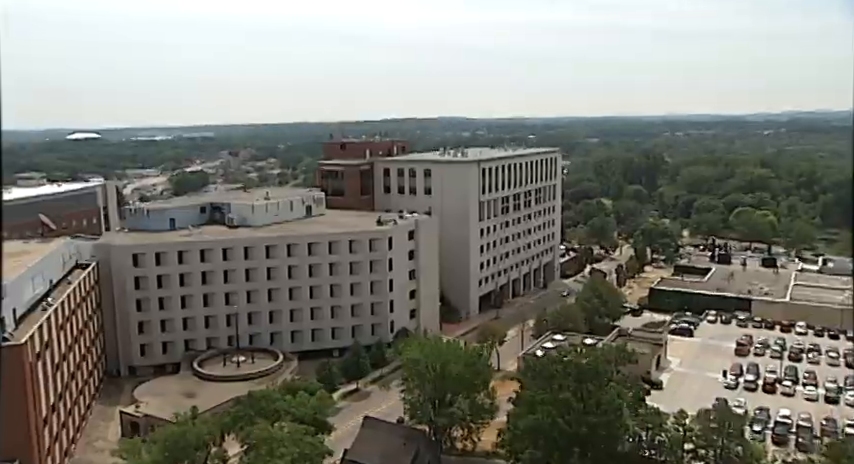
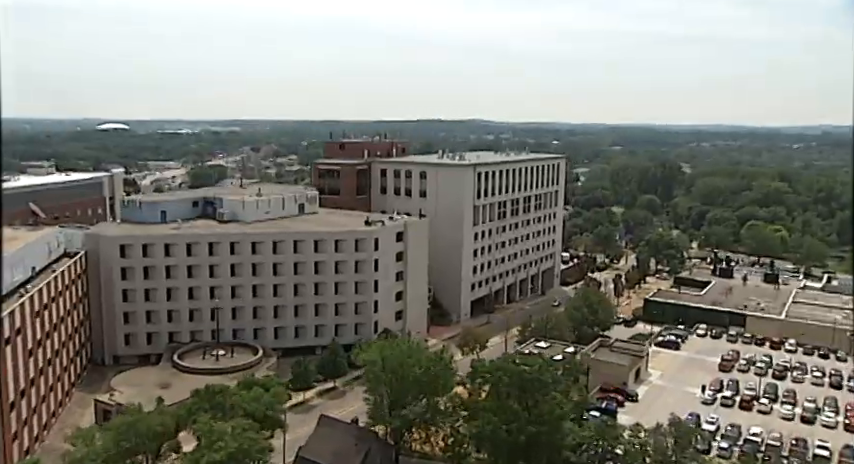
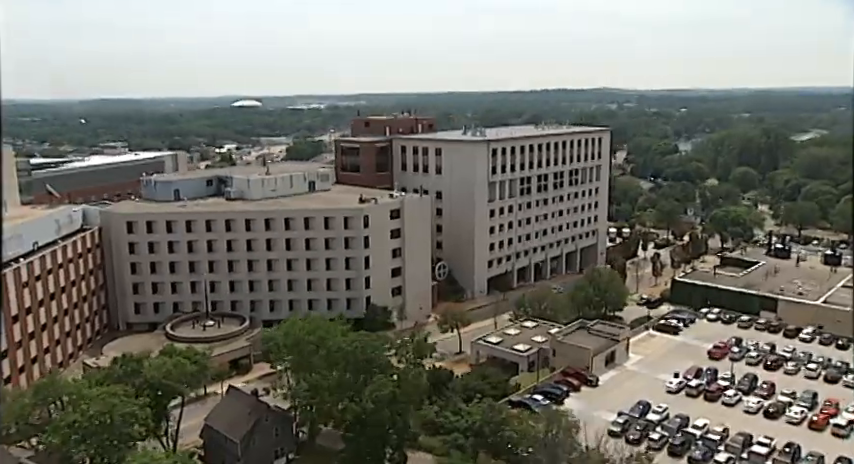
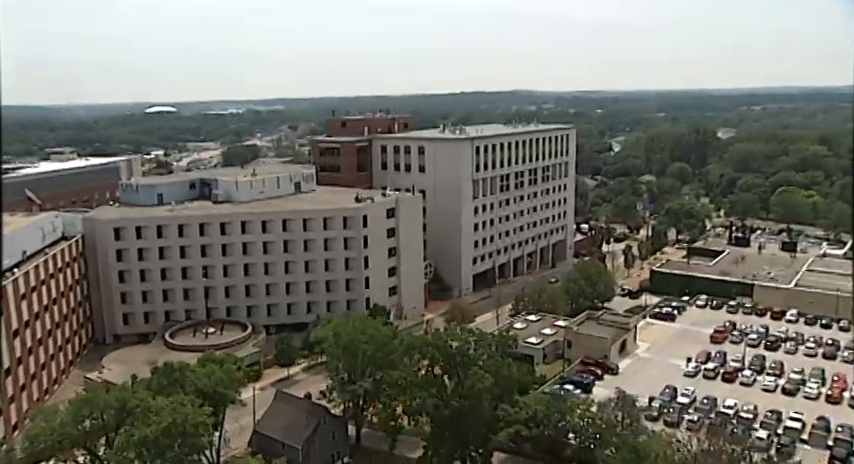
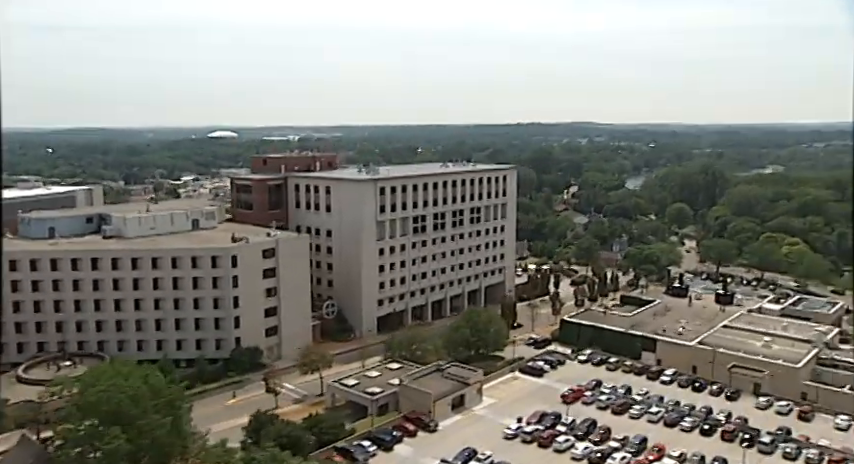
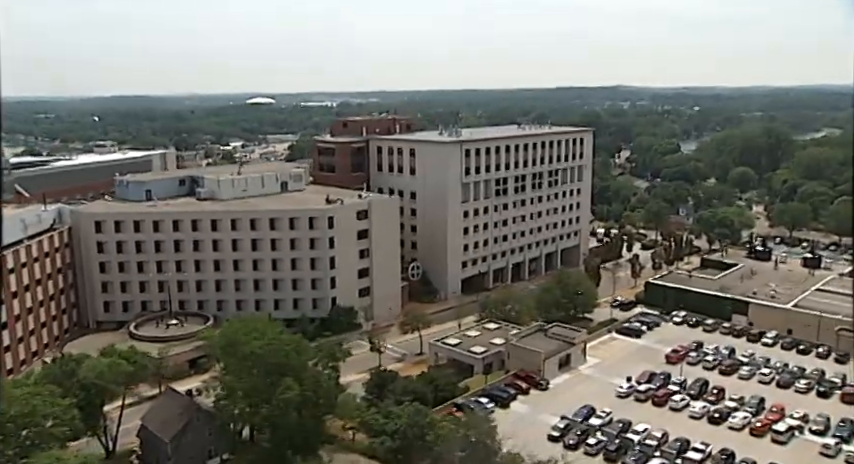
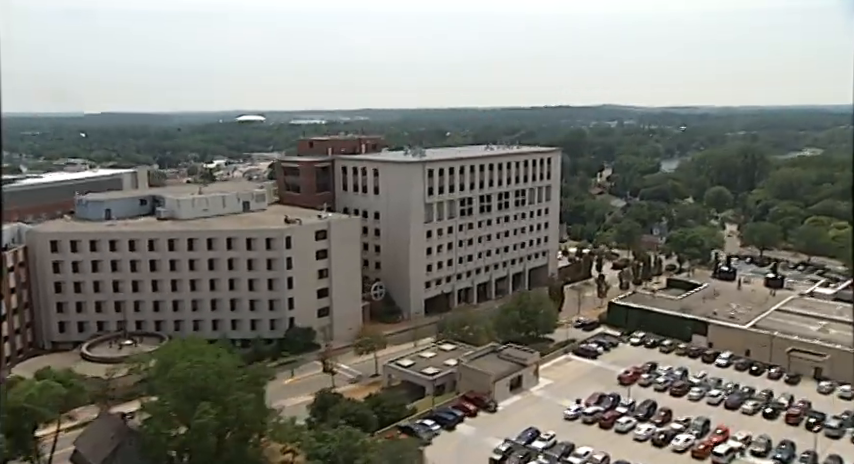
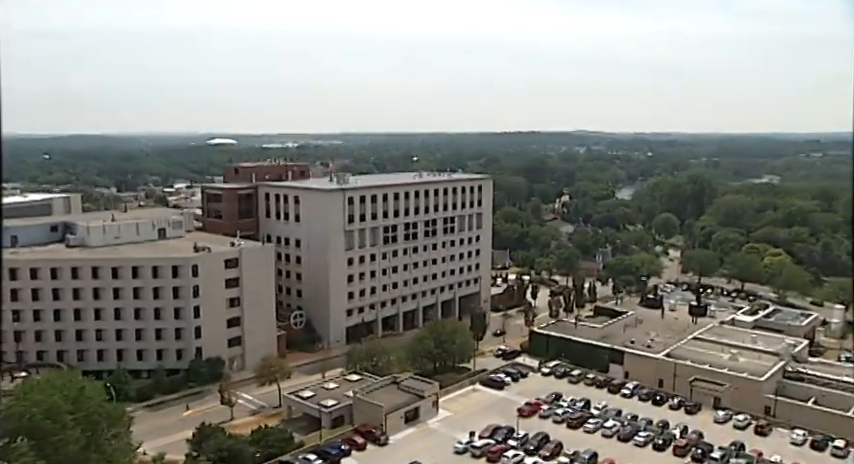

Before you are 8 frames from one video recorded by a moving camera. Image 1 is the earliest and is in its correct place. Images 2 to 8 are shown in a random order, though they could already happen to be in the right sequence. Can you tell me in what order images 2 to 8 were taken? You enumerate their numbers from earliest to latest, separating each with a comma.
2, 4, 3, 6, 7, 5, 8
